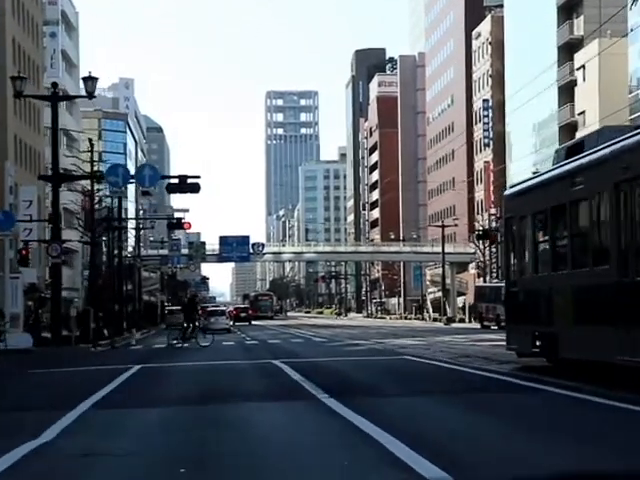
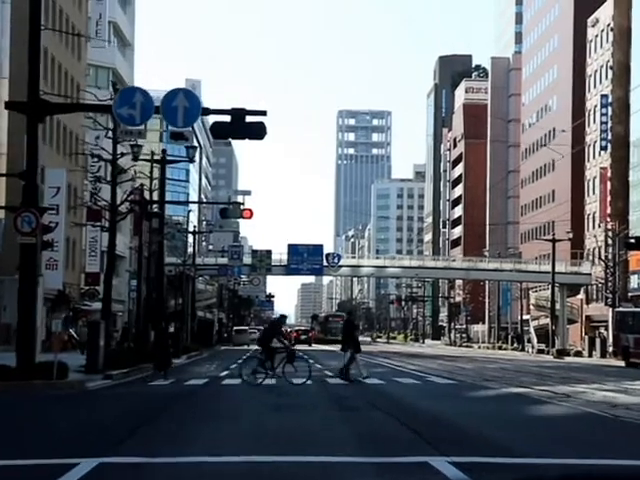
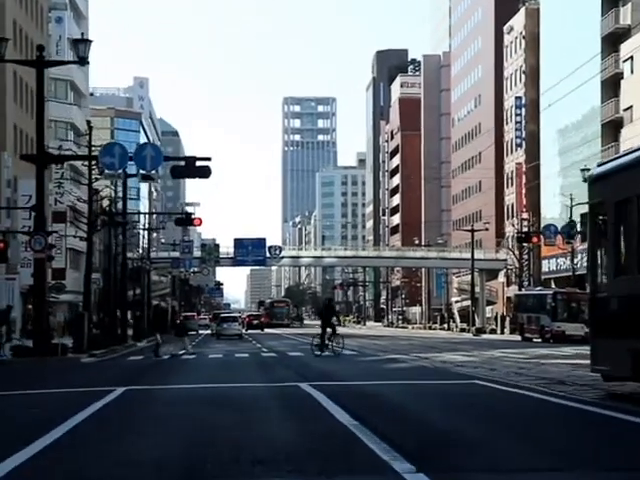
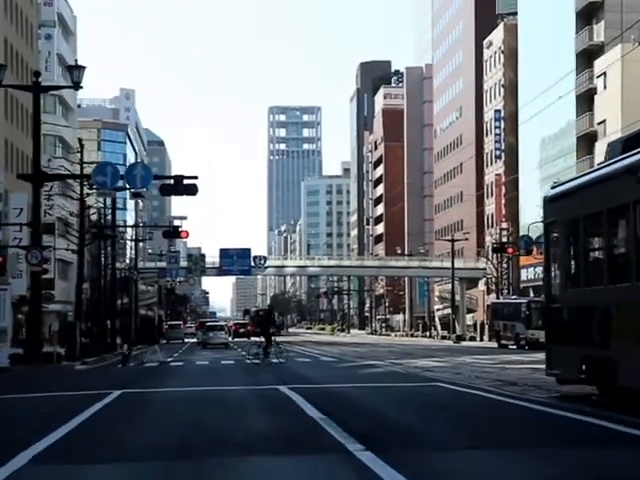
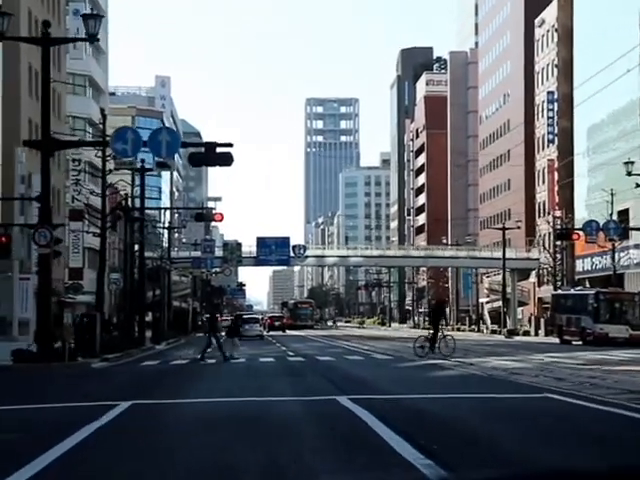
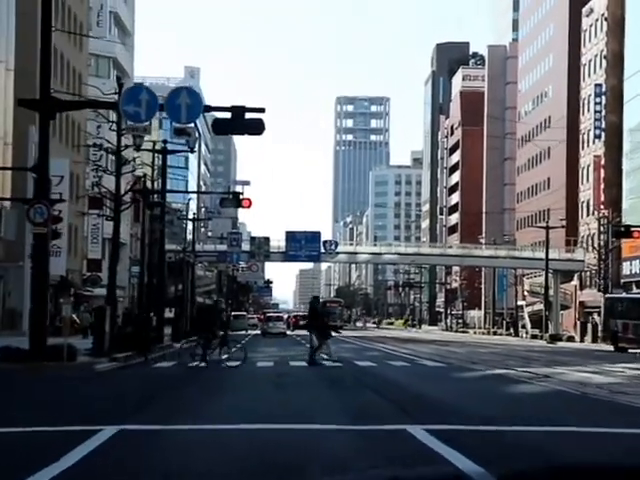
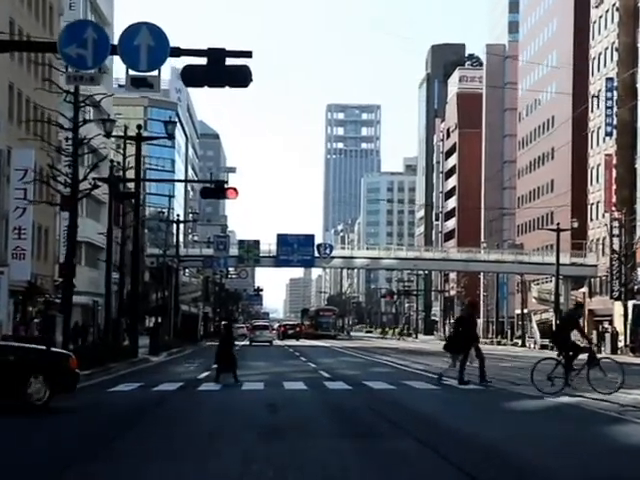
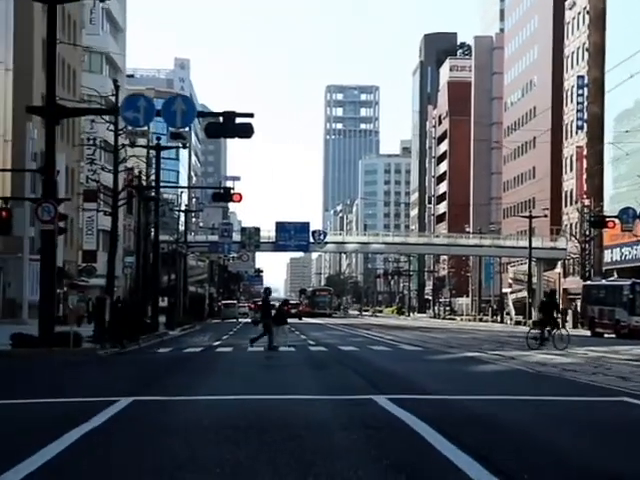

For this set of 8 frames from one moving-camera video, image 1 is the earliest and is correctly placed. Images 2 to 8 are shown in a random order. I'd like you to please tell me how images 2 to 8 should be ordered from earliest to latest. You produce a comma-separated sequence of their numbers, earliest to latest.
4, 3, 5, 8, 6, 2, 7
